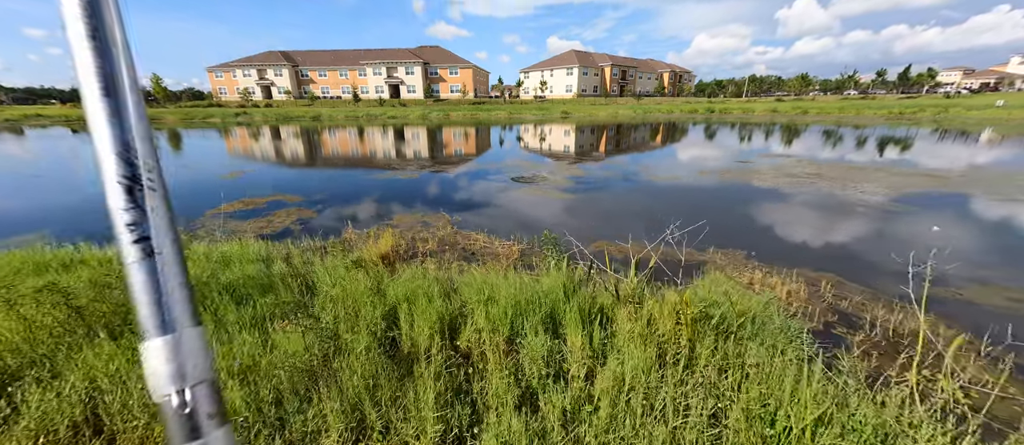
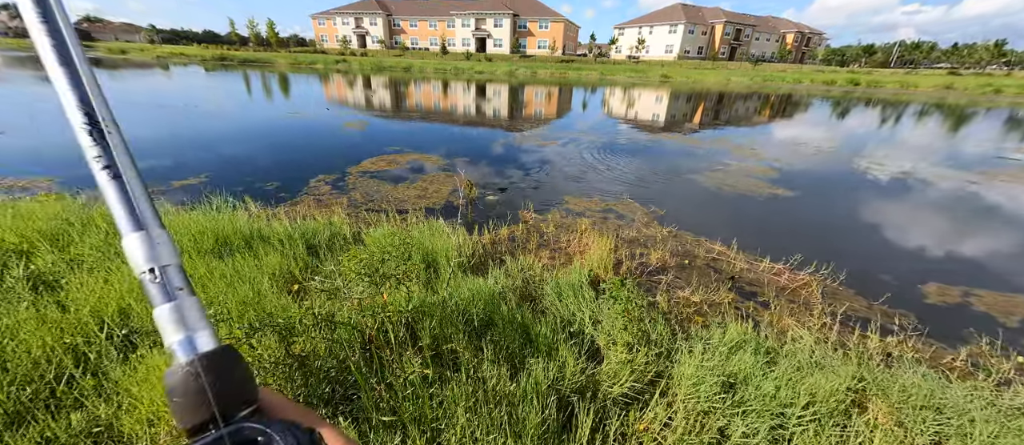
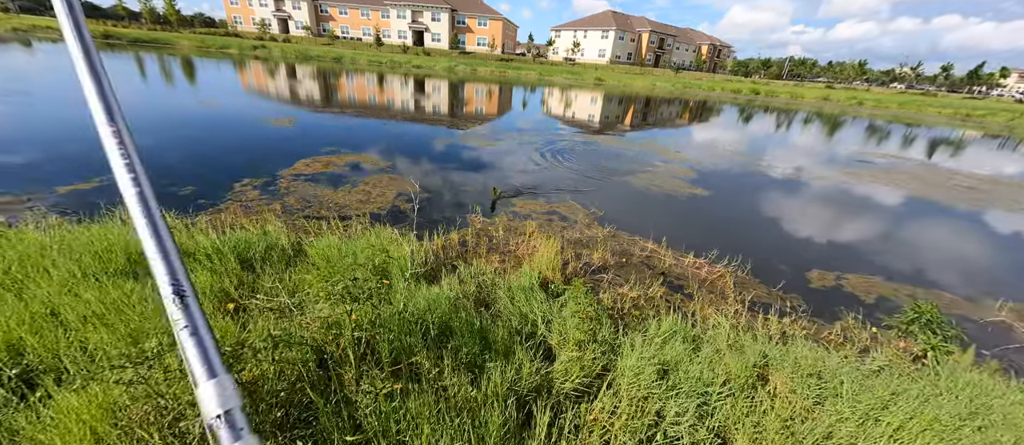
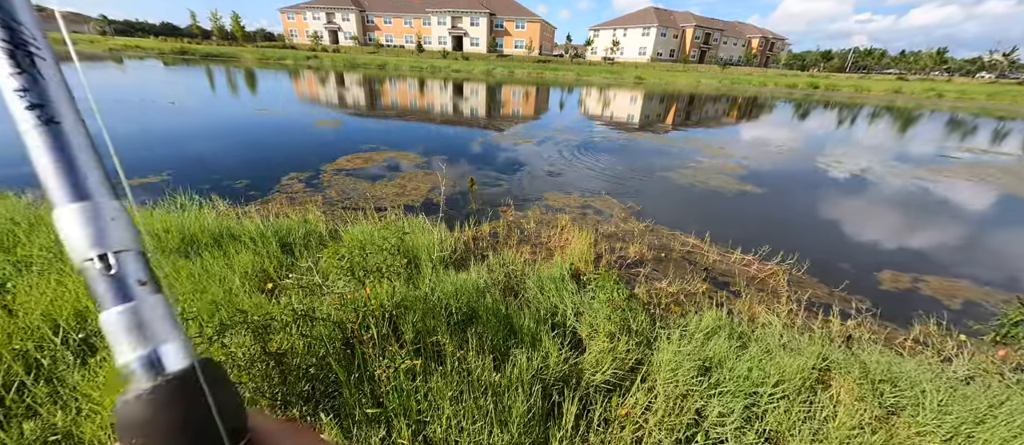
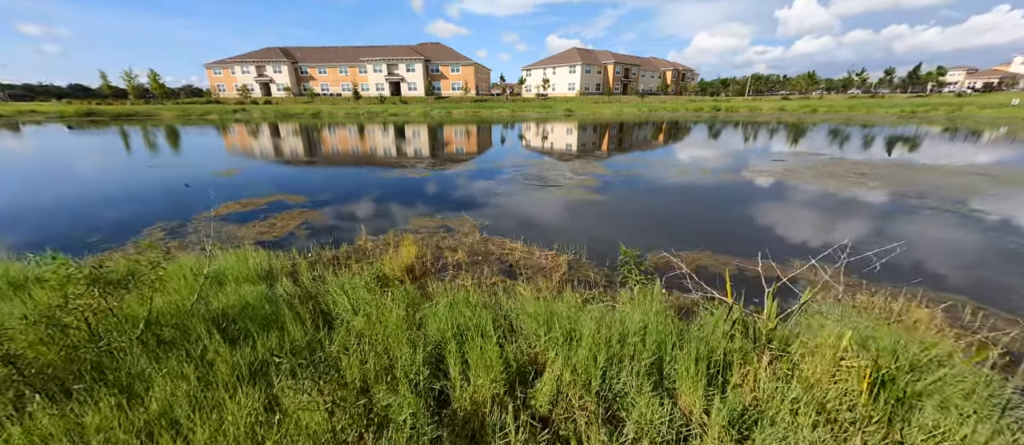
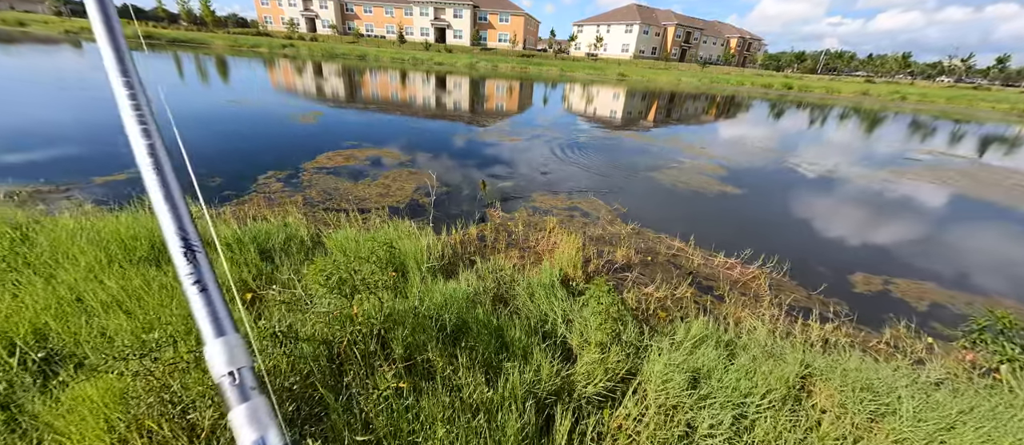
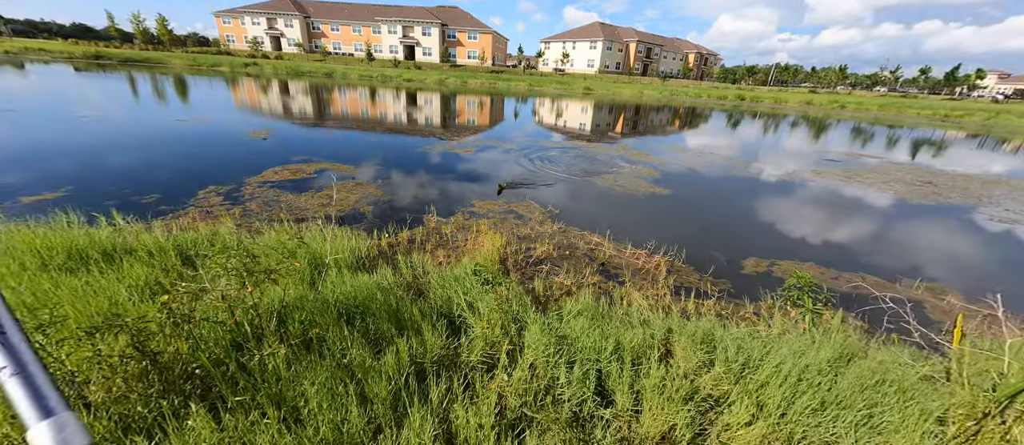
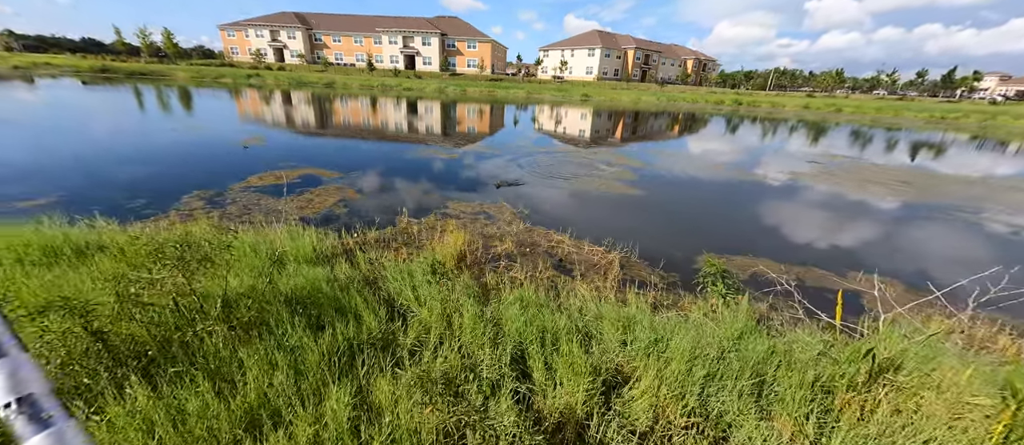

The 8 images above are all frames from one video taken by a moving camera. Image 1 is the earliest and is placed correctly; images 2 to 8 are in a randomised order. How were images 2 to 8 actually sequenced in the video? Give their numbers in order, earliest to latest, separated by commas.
5, 8, 7, 3, 6, 4, 2
